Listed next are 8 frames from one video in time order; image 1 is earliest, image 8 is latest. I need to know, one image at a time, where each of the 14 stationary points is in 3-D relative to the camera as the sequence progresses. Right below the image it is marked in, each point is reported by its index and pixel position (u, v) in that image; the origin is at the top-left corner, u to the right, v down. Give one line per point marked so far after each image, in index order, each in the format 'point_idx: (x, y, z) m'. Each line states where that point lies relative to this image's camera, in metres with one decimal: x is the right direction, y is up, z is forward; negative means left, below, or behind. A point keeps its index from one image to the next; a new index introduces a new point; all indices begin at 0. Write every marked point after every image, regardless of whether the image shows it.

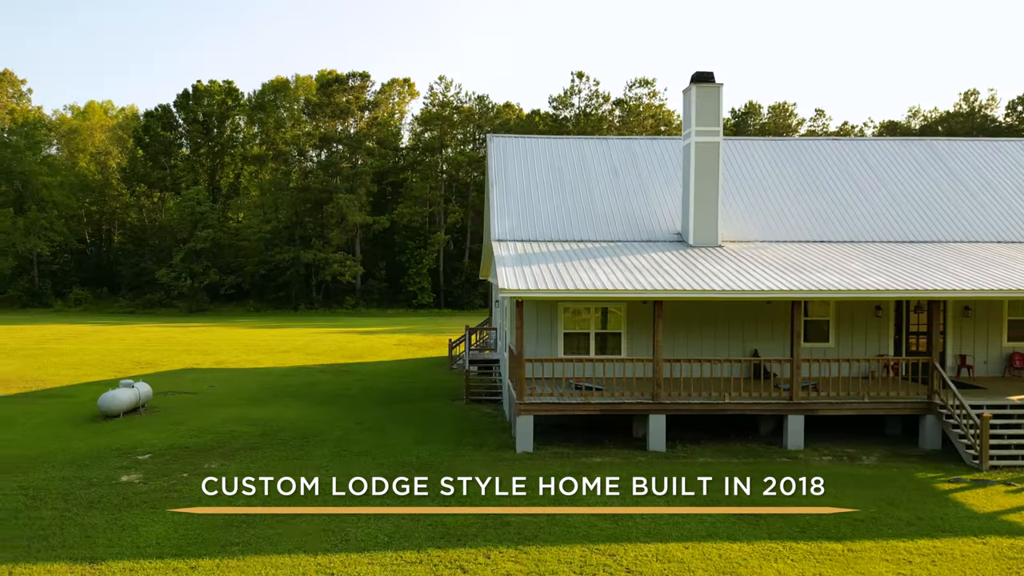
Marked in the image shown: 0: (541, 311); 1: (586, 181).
0: (+0.9, -0.8, +16.5) m
1: (+2.6, +3.8, +19.2) m
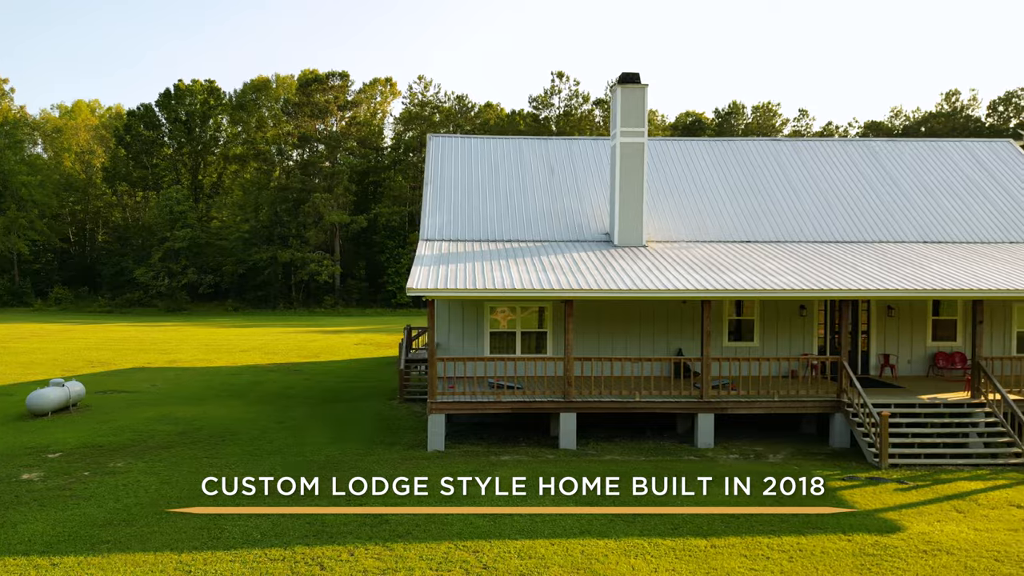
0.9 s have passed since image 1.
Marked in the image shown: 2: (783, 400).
0: (-1.4, -0.7, +16.5) m
1: (+0.3, +3.9, +19.3) m
2: (+7.1, -2.9, +14.2) m
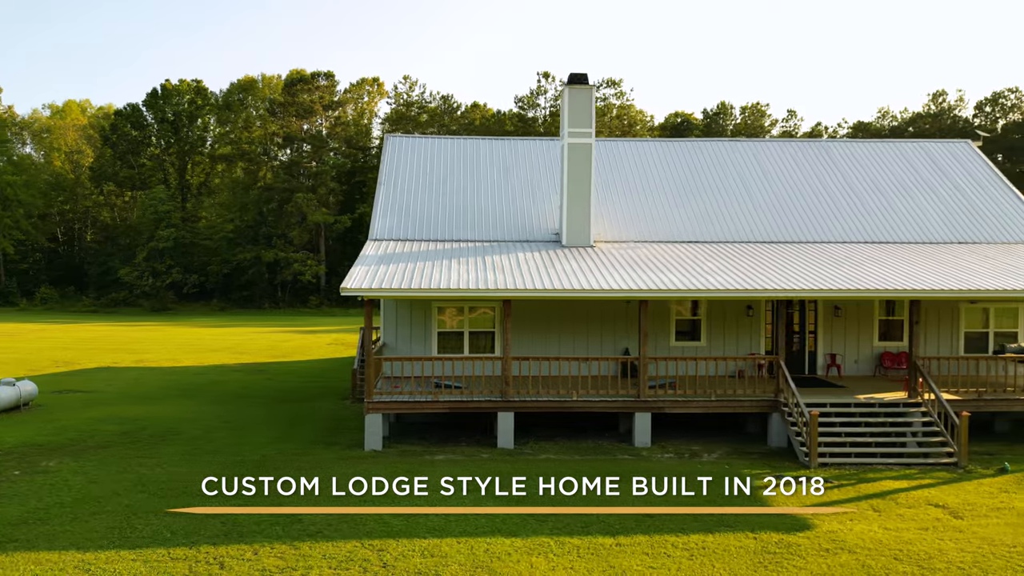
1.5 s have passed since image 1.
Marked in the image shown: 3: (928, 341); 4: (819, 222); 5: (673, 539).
0: (-3.0, -0.7, +16.6) m
1: (-1.3, +3.9, +19.4) m
2: (+5.5, -2.9, +14.3) m
3: (+13.2, -1.7, +17.1) m
4: (+10.4, +2.2, +18.2) m
5: (+2.8, -4.4, +9.4) m
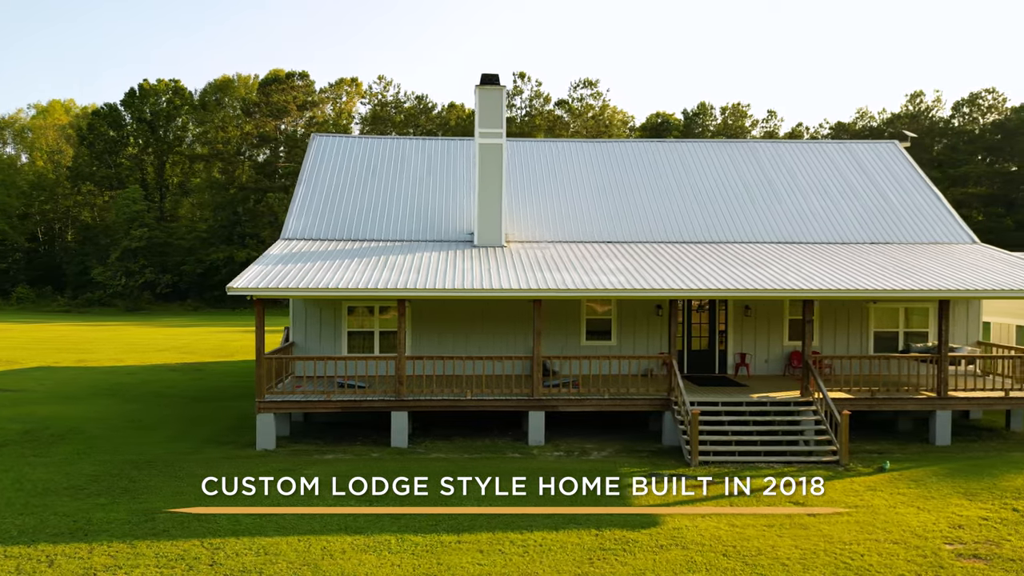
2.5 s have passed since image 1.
0: (-5.8, -0.7, +16.6) m
1: (-4.1, +3.9, +19.4) m
2: (+2.7, -2.9, +14.3) m
3: (+10.4, -1.6, +17.2) m
4: (+7.6, +2.2, +18.3) m
5: (0.0, -4.4, +9.5) m
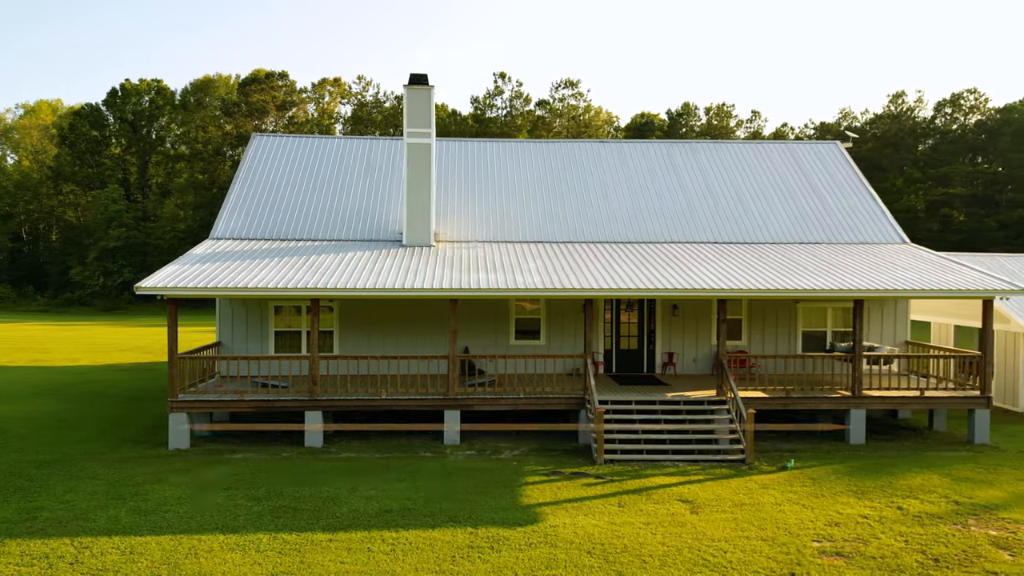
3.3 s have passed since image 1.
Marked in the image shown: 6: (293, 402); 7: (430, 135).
0: (-8.0, -0.7, +16.6) m
1: (-6.4, +3.9, +19.4) m
2: (+0.4, -2.9, +14.4) m
3: (+8.1, -1.6, +17.3) m
4: (+5.3, +2.2, +18.4) m
5: (-2.2, -4.4, +9.5) m
6: (-5.7, -3.0, +14.1) m
7: (-2.6, +4.8, +16.9) m
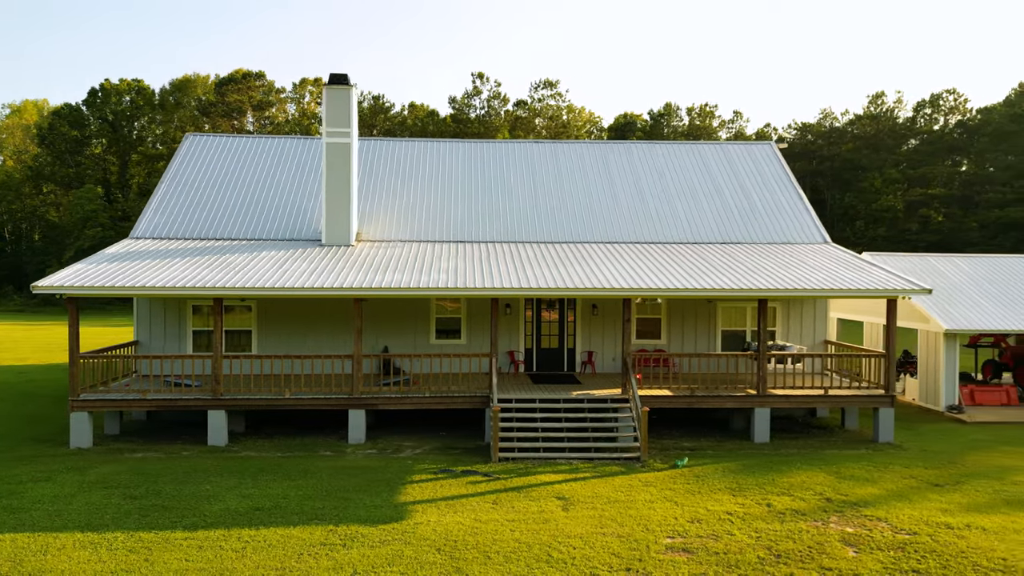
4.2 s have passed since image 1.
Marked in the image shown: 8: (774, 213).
0: (-10.6, -0.7, +16.6) m
1: (-8.9, +3.9, +19.5) m
2: (-2.1, -2.9, +14.4) m
3: (+5.6, -1.6, +17.4) m
4: (+2.8, +2.3, +18.5) m
5: (-4.7, -4.3, +9.6) m
6: (-8.2, -3.0, +14.1) m
7: (-5.1, +4.8, +16.9) m
8: (+9.2, +2.6, +18.9) m
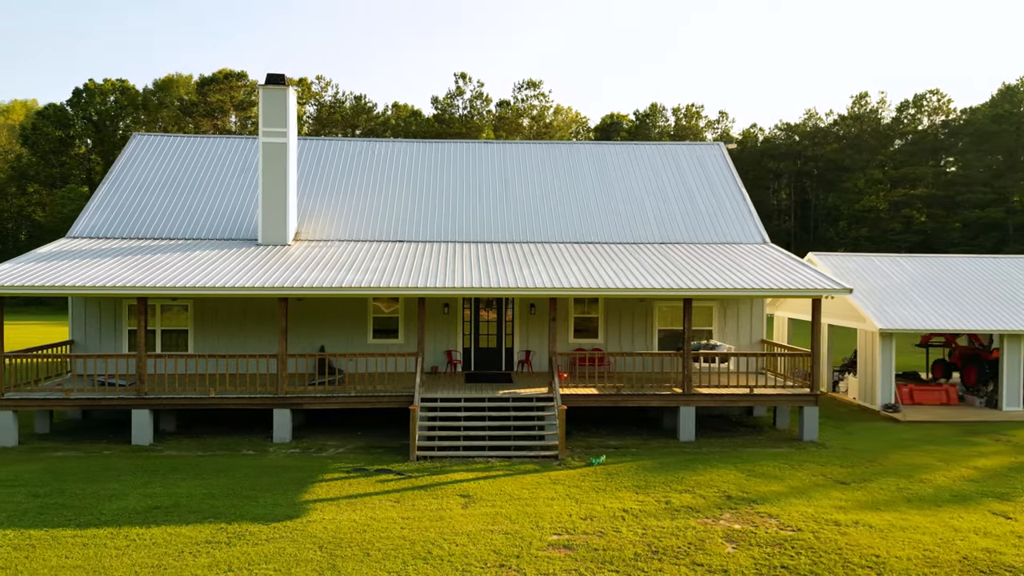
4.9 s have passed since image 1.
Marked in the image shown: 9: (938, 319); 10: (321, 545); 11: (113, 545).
0: (-12.6, -0.7, +16.7) m
1: (-10.9, +3.9, +19.5) m
2: (-4.1, -2.9, +14.5) m
3: (+3.6, -1.6, +17.5) m
4: (+0.7, +2.3, +18.5) m
5: (-6.7, -4.3, +9.6) m
6: (-10.2, -2.9, +14.1) m
7: (-7.1, +4.8, +17.0) m
8: (+7.2, +2.6, +19.0) m
9: (+13.8, -1.0, +17.5) m
10: (-3.2, -4.4, +9.2) m
11: (-6.7, -4.4, +9.1) m
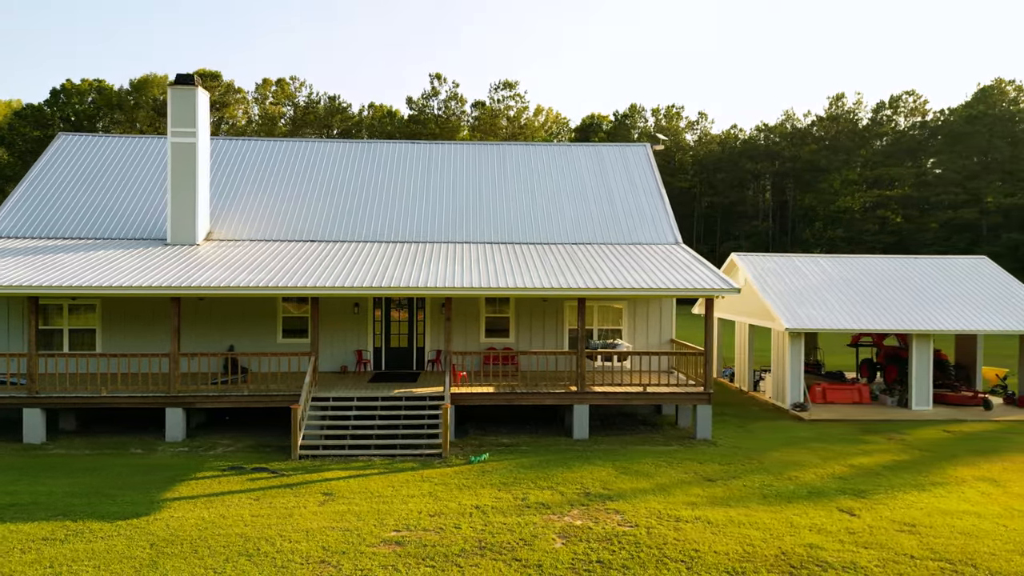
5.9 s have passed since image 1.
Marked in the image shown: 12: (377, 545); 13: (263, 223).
0: (-15.5, -0.7, +16.7) m
1: (-13.8, +3.9, +19.6) m
2: (-7.0, -2.9, +14.6) m
3: (+0.7, -1.6, +17.6) m
4: (-2.2, +2.3, +18.6) m
5: (-9.6, -4.3, +9.7) m
6: (-13.1, -2.9, +14.2) m
7: (-10.0, +4.8, +17.0) m
8: (+4.3, +2.6, +19.2) m
9: (+10.9, -1.0, +17.6) m
10: (-6.1, -4.4, +9.2) m
11: (-9.6, -4.3, +9.2) m
12: (-2.3, -4.4, +9.2) m
13: (-8.3, +2.2, +18.1) m
